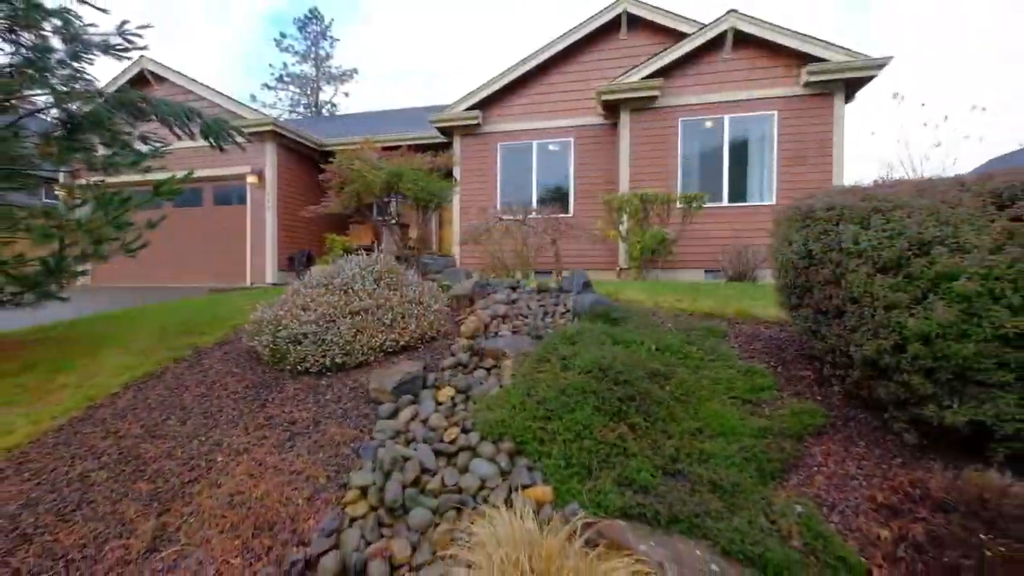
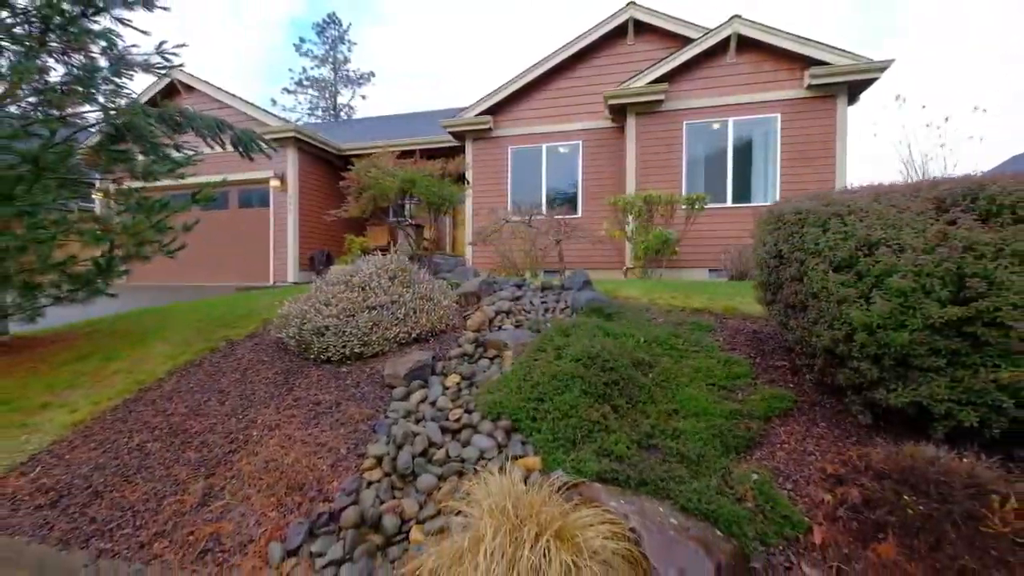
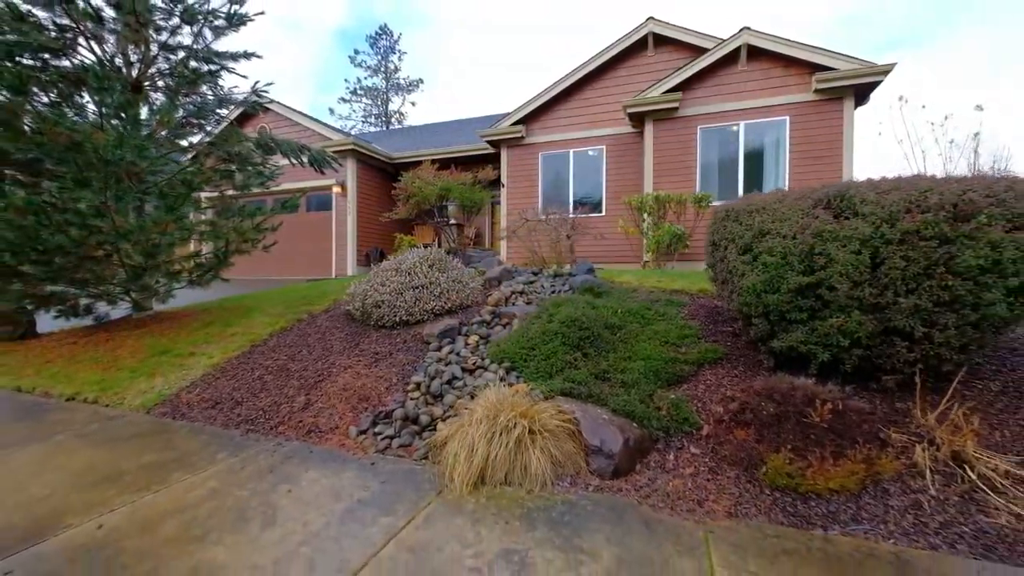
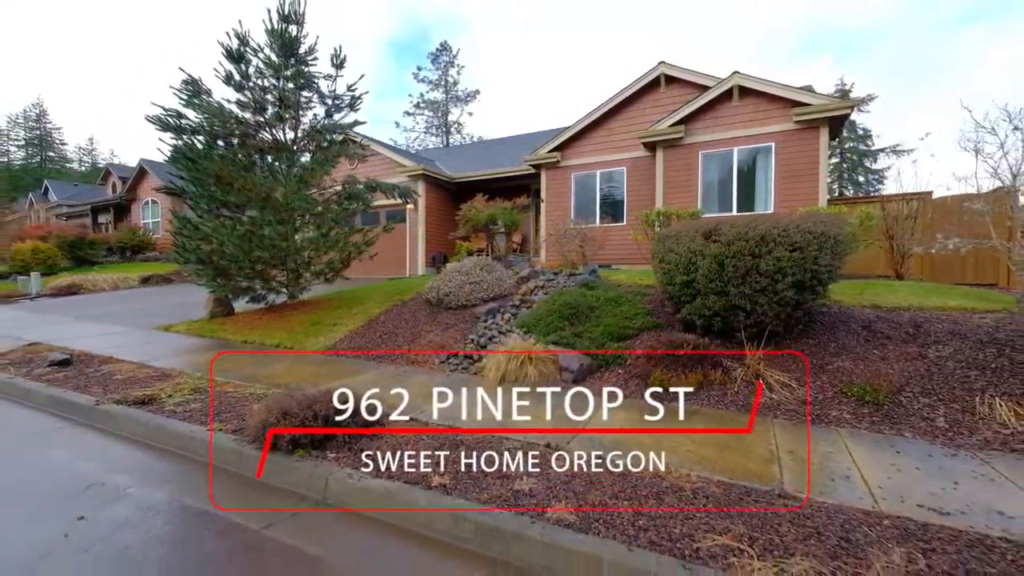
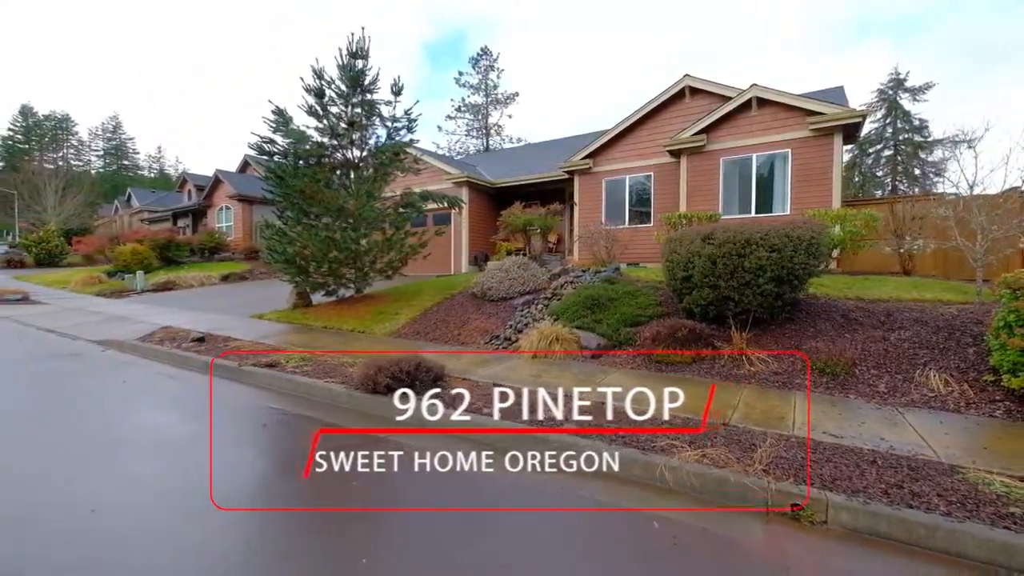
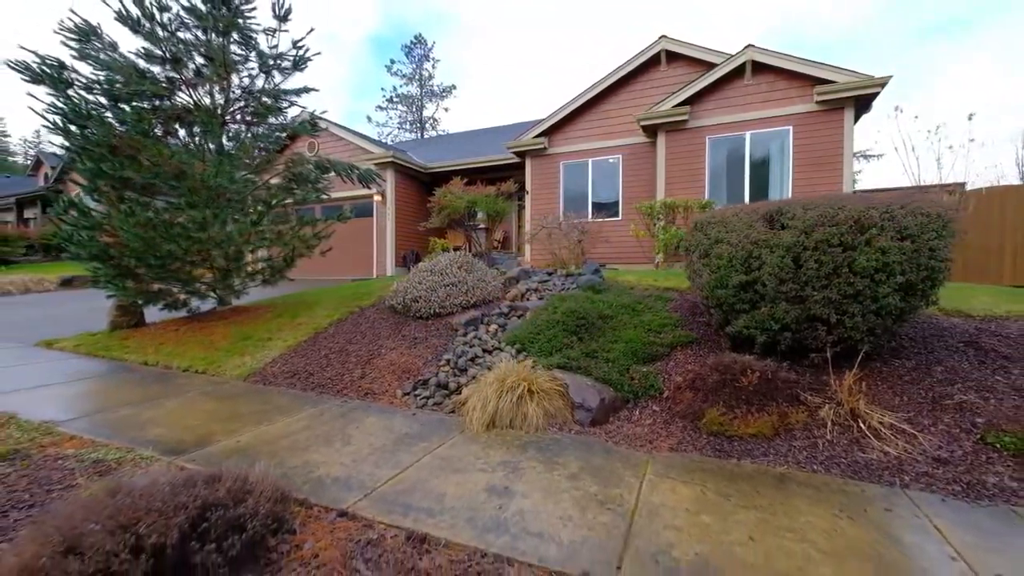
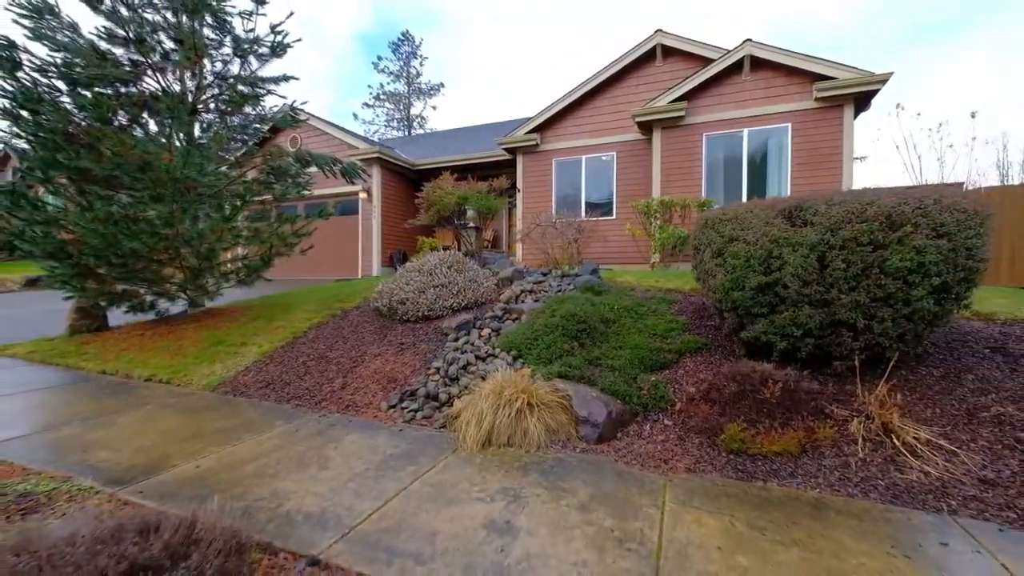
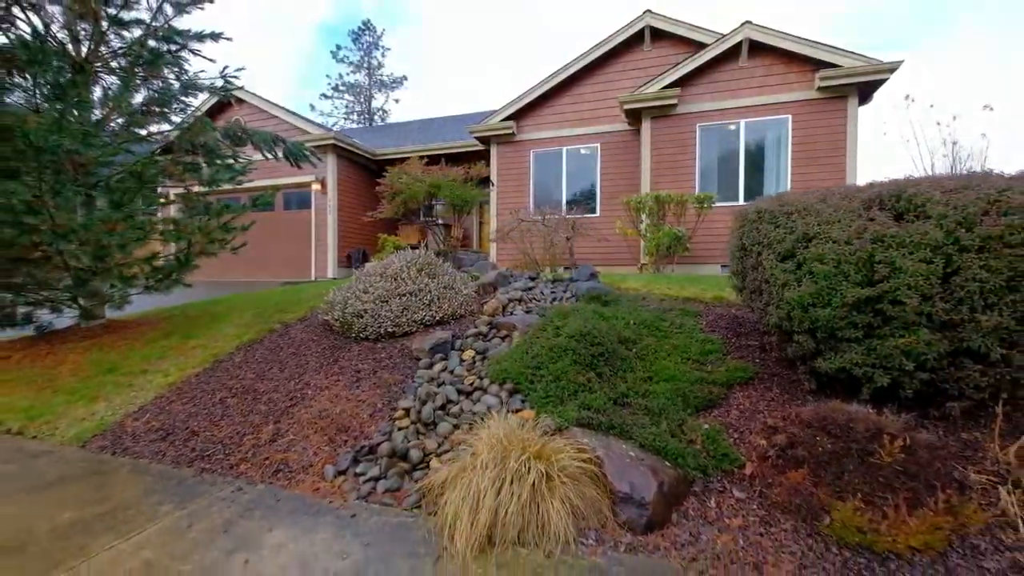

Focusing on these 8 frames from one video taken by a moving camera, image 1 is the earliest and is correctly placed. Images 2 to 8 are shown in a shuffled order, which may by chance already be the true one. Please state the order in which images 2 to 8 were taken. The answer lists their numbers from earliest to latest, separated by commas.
2, 8, 3, 7, 6, 4, 5
